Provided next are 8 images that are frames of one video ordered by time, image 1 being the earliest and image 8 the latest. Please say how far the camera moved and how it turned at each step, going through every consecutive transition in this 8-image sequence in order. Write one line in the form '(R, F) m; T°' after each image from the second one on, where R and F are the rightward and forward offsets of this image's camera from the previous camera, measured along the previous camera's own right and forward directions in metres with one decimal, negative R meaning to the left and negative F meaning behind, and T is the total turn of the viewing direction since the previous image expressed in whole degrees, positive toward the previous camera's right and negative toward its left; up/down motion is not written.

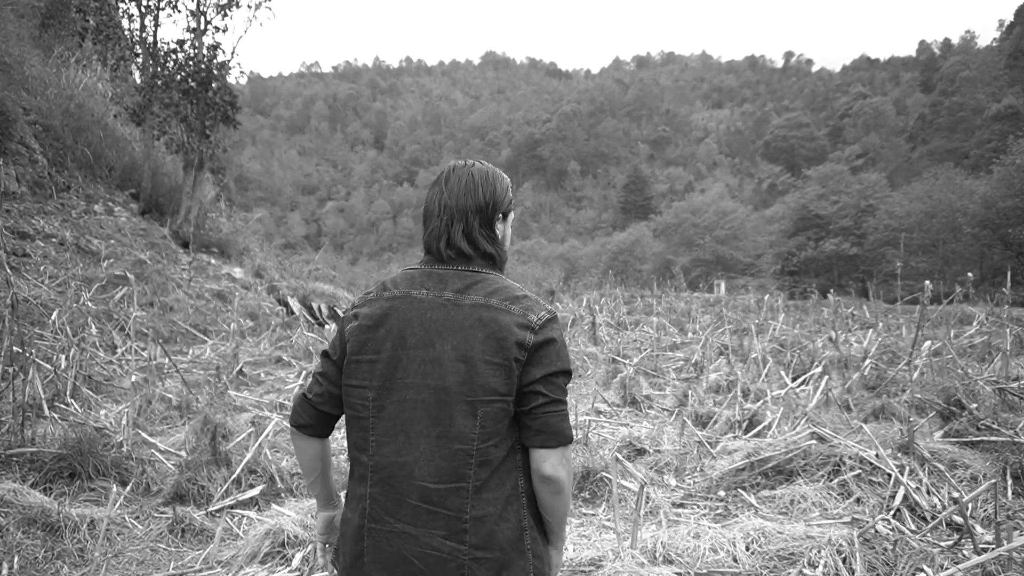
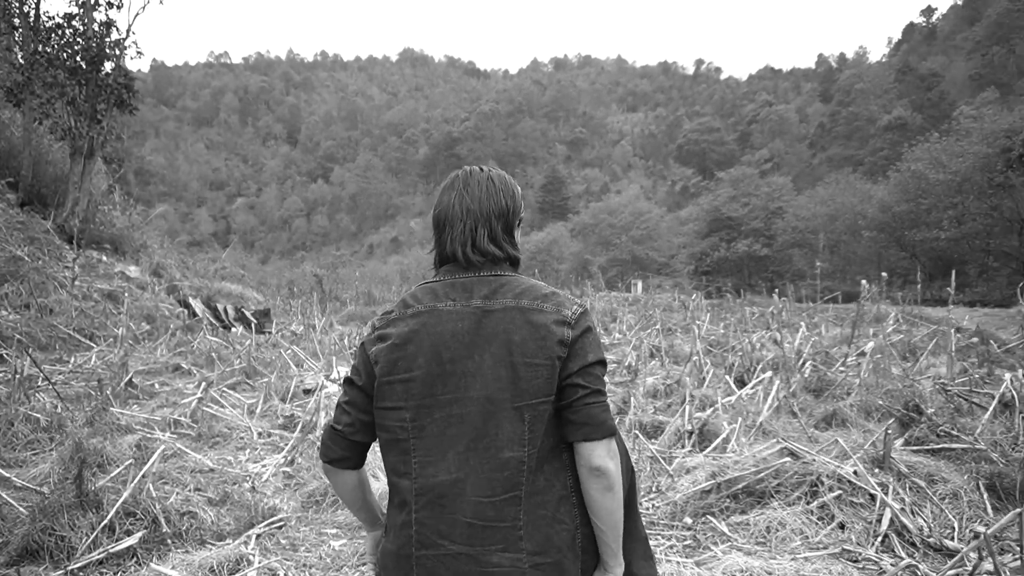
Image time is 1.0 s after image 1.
(-0.1, +0.4) m; +8°
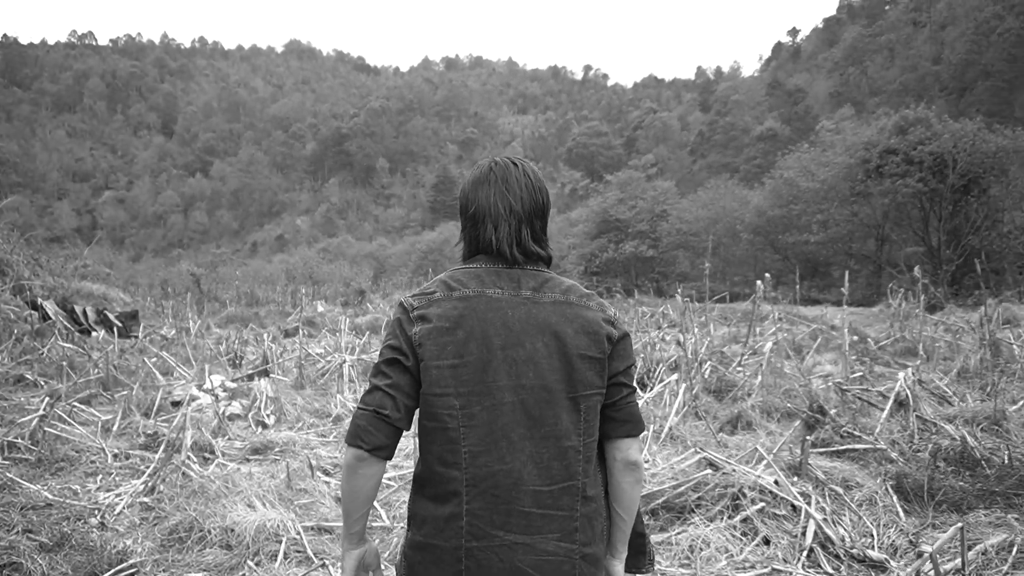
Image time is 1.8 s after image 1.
(0.0, +0.3) m; +10°
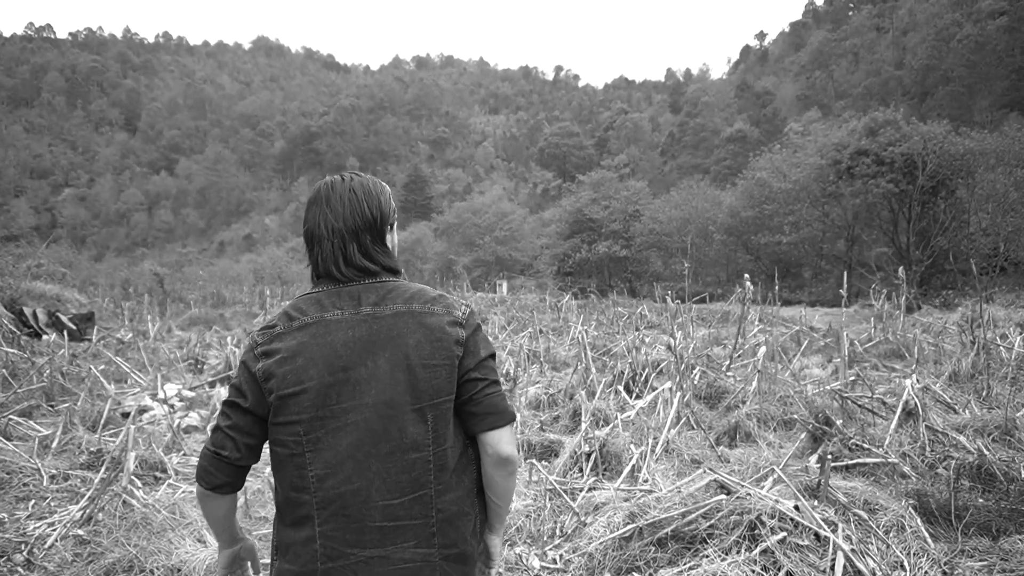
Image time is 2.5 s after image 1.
(-0.1, +0.2) m; +3°
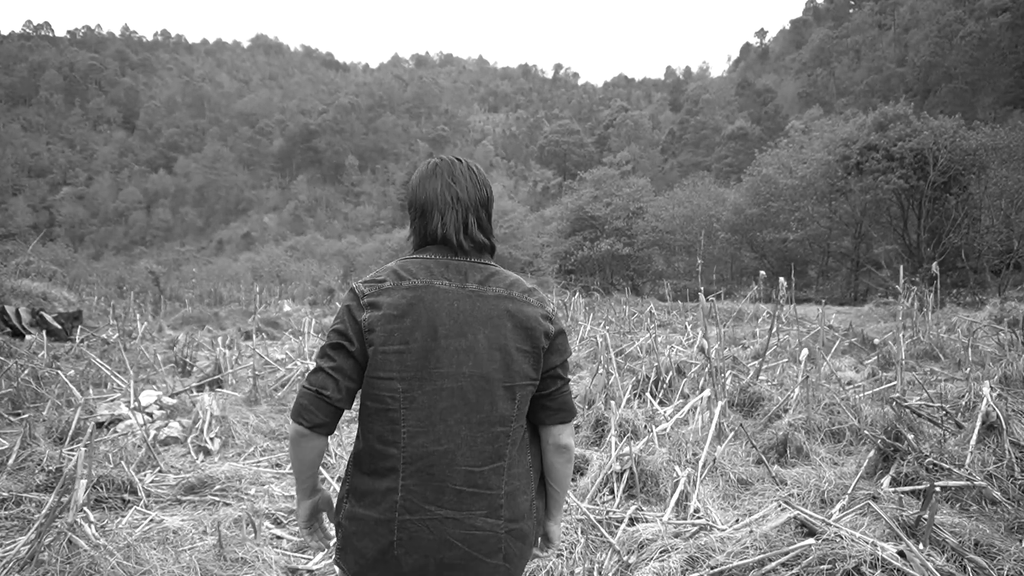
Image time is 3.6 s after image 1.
(-0.1, +0.3) m; 0°
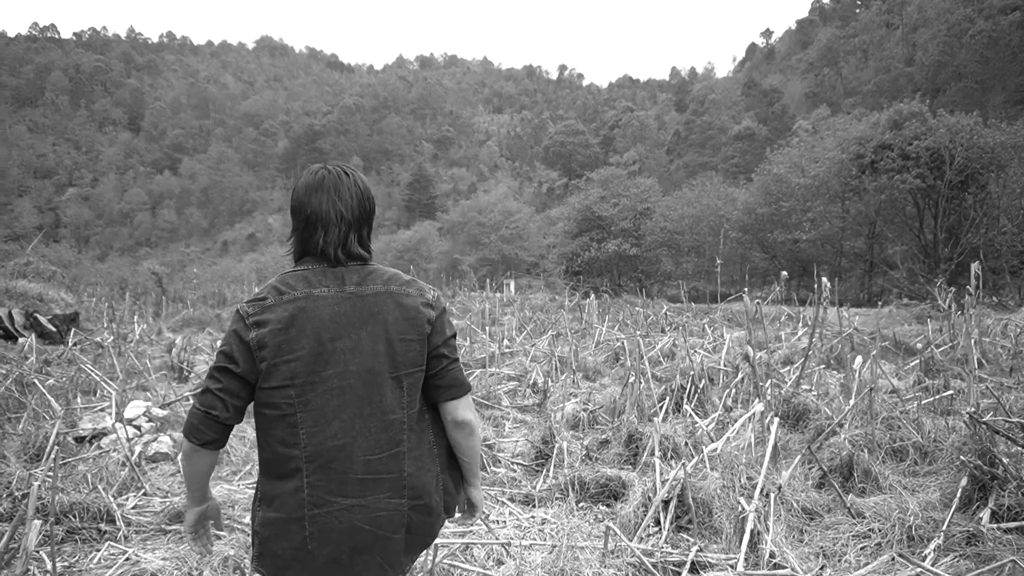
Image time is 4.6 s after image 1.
(-0.1, +0.3) m; 0°
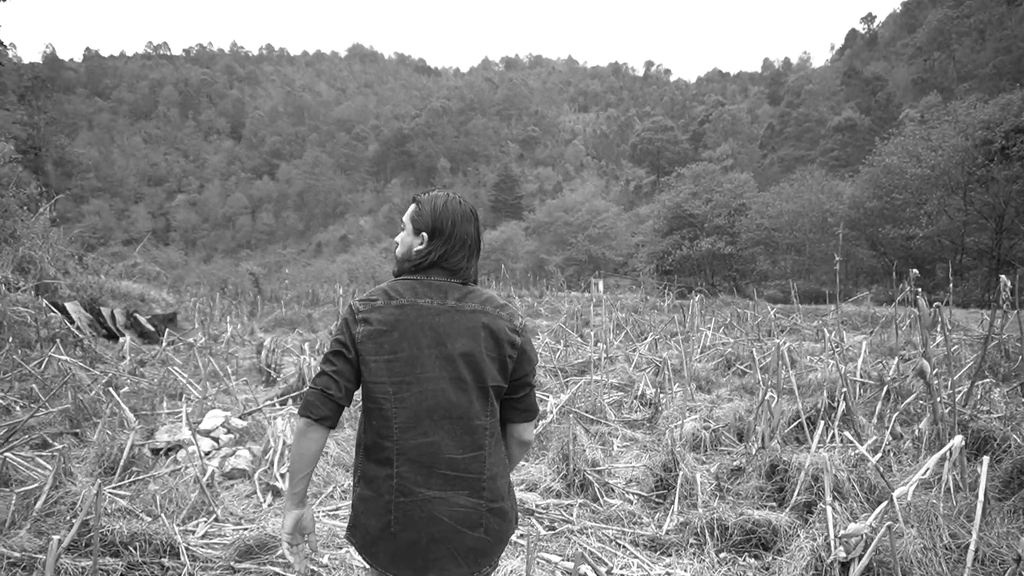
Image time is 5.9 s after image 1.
(-0.1, +0.4) m; -8°
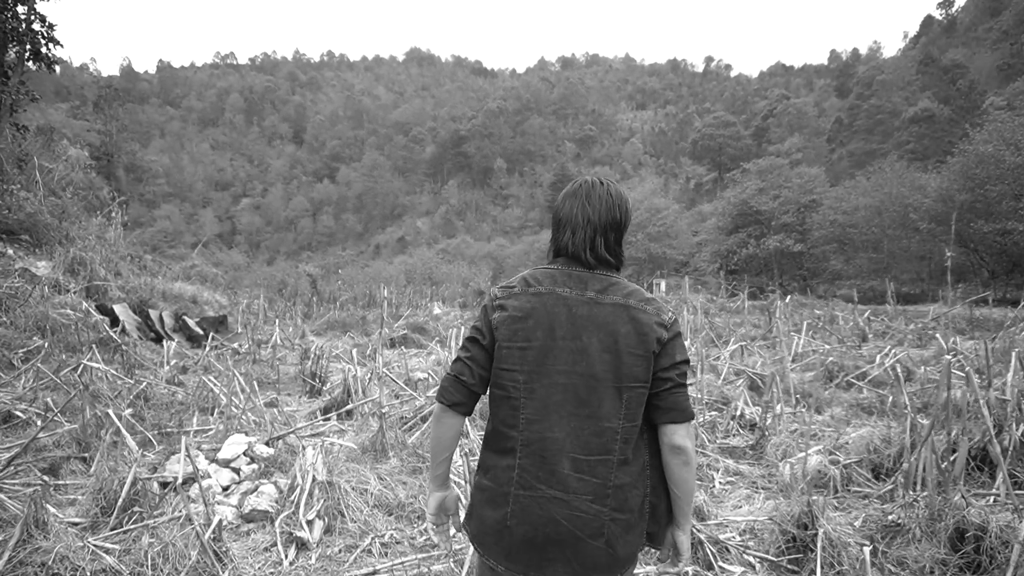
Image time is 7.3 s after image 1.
(-0.1, +0.6) m; -5°
